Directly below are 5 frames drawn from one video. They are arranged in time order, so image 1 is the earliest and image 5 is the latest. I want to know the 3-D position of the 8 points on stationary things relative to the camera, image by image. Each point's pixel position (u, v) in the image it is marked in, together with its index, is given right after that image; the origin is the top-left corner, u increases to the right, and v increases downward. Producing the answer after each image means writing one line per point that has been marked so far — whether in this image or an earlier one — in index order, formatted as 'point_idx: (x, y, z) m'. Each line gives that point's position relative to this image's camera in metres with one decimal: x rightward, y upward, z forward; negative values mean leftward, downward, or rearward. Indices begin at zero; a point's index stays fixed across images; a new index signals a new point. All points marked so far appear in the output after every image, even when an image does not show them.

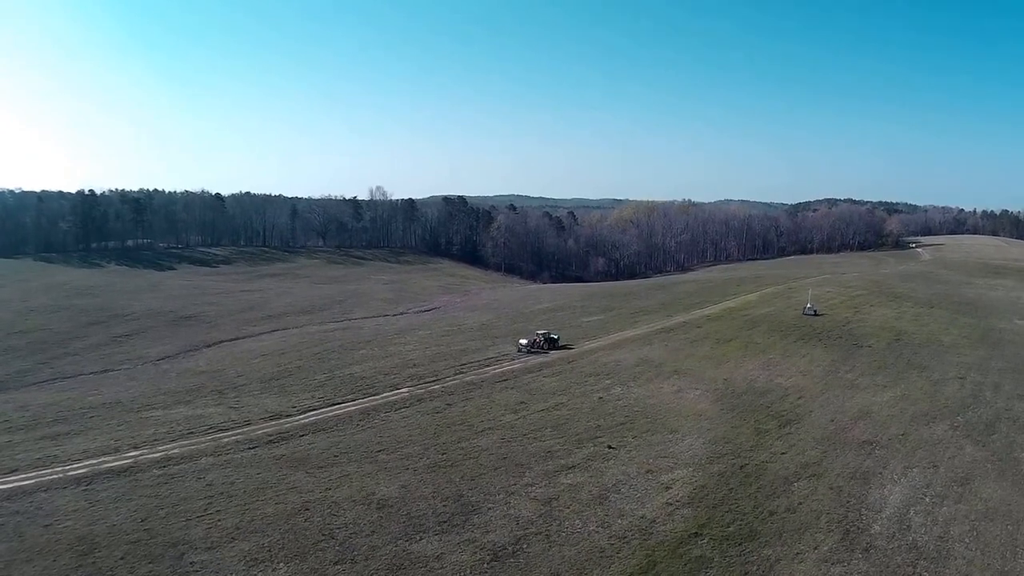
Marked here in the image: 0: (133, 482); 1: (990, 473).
0: (-11.5, -5.9, +17.6) m
1: (+14.6, -5.8, +17.2) m
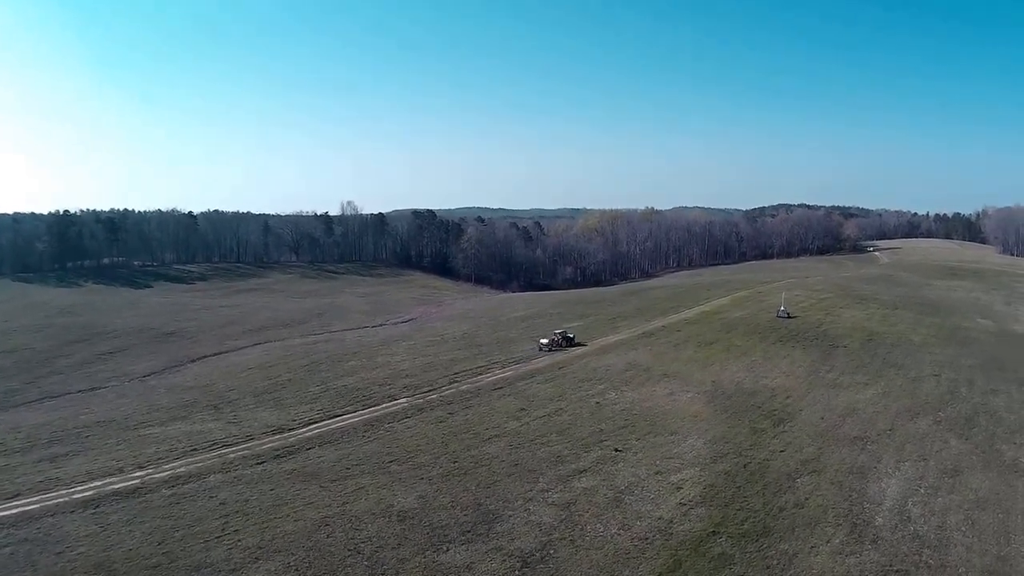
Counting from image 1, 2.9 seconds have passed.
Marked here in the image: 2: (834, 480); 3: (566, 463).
0: (-11.0, -6.5, +17.1) m
1: (+15.1, -5.9, +18.4) m
2: (+10.1, -6.1, +17.8) m
3: (+1.8, -6.0, +19.6) m
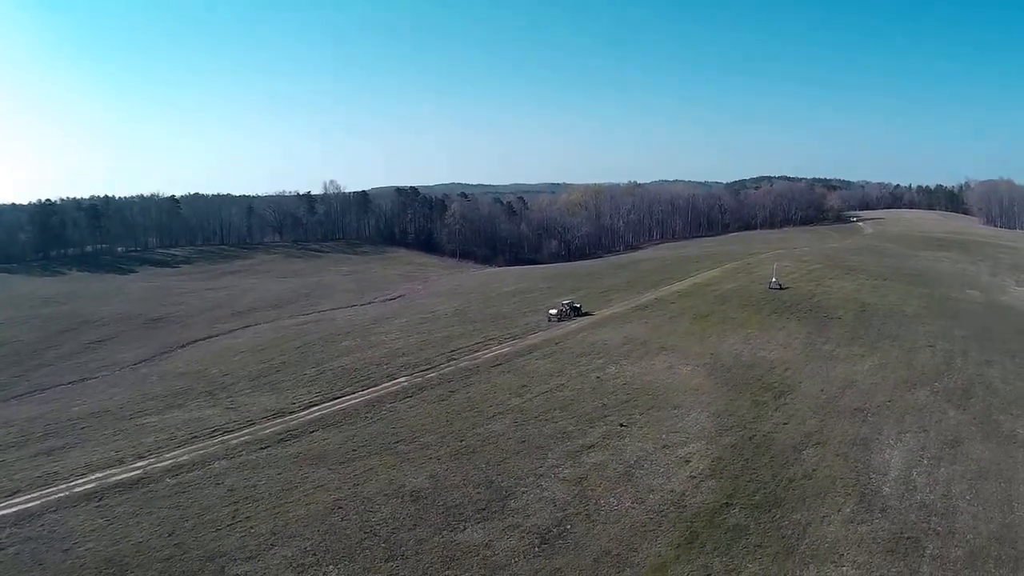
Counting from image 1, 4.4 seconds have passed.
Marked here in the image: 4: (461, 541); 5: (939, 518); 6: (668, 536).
0: (-10.7, -6.0, +16.7) m
1: (+15.3, -4.8, +18.8) m
2: (+10.4, -5.2, +18.1) m
3: (+2.1, -5.2, +19.6) m
4: (-1.3, -6.4, +14.4) m
5: (+11.1, -6.0, +14.8) m
6: (+3.9, -6.2, +14.3) m
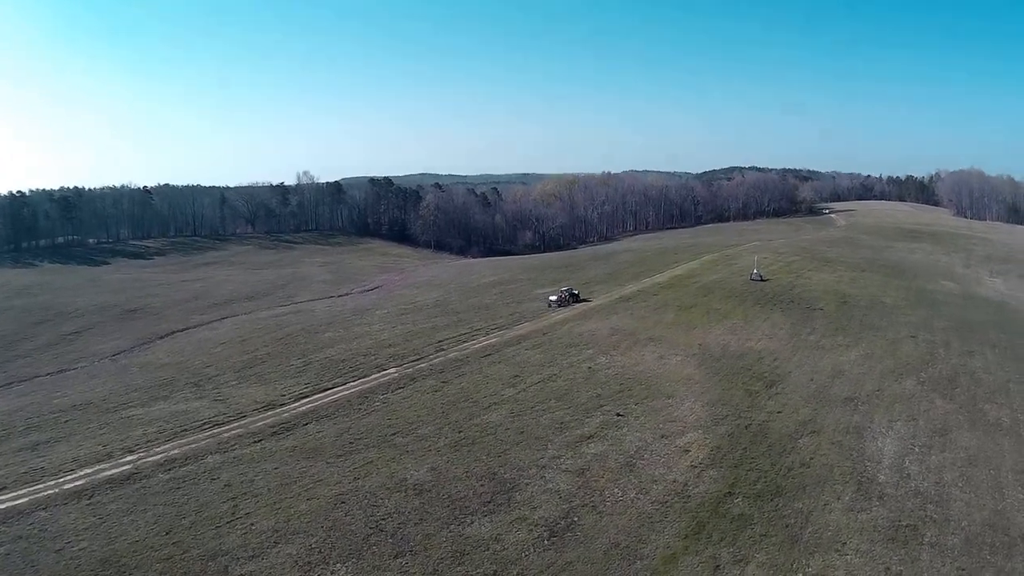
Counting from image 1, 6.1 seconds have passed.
0: (-10.6, -5.7, +16.1) m
1: (+15.3, -4.6, +19.5) m
2: (+10.4, -4.9, +18.5) m
3: (+2.1, -4.9, +19.6) m
4: (-1.1, -6.2, +14.3) m
5: (+11.3, -5.8, +15.3) m
6: (+4.1, -6.0, +14.5) m
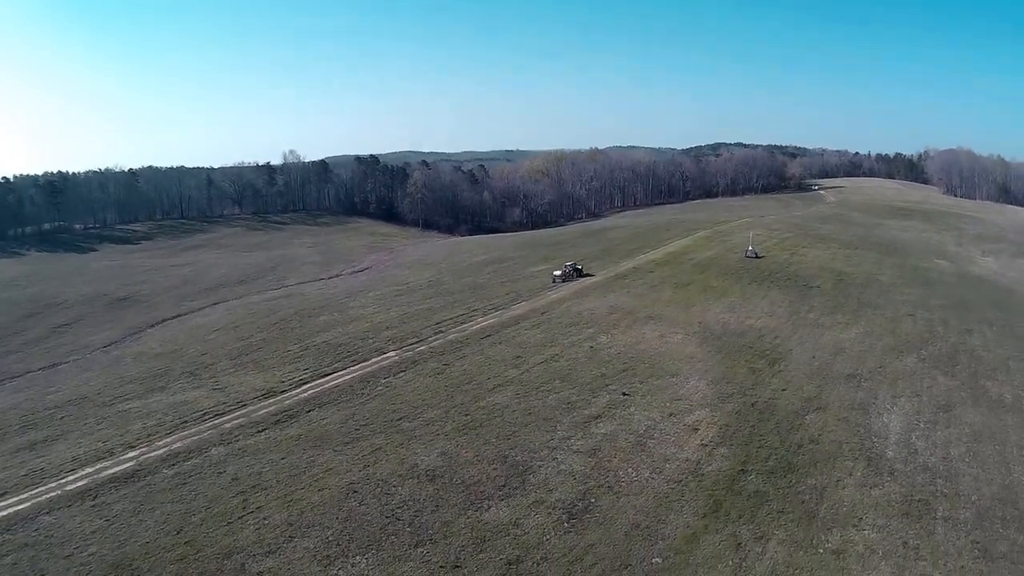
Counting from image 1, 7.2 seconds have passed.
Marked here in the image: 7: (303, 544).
0: (-10.2, -5.4, +15.8) m
1: (+15.6, -3.8, +19.7) m
2: (+10.7, -4.2, +18.7) m
3: (+2.4, -4.2, +19.5) m
4: (-0.6, -5.8, +14.2) m
5: (+11.7, -5.2, +15.5) m
6: (+4.6, -5.6, +14.5) m
7: (-5.0, -6.0, +13.5) m
